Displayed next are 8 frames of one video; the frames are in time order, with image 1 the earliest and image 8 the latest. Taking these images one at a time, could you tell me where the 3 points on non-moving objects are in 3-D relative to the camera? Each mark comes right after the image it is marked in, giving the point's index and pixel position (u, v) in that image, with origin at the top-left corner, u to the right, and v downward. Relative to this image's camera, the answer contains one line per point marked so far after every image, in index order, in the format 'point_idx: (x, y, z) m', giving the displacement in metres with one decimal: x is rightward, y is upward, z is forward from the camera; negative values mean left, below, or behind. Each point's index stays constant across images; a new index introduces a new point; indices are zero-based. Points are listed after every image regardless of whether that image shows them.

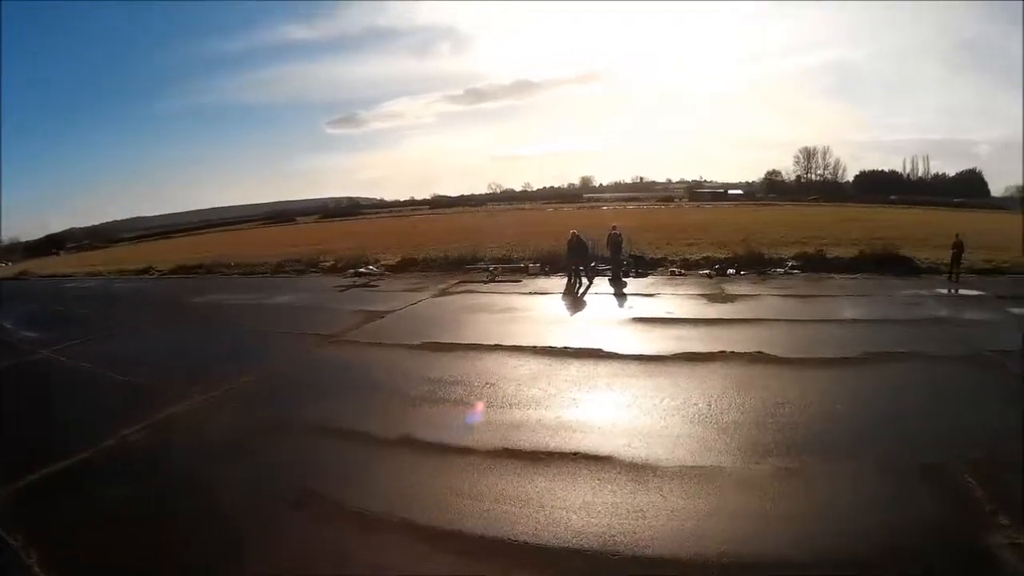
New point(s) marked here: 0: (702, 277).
0: (+4.8, +0.4, +17.4) m
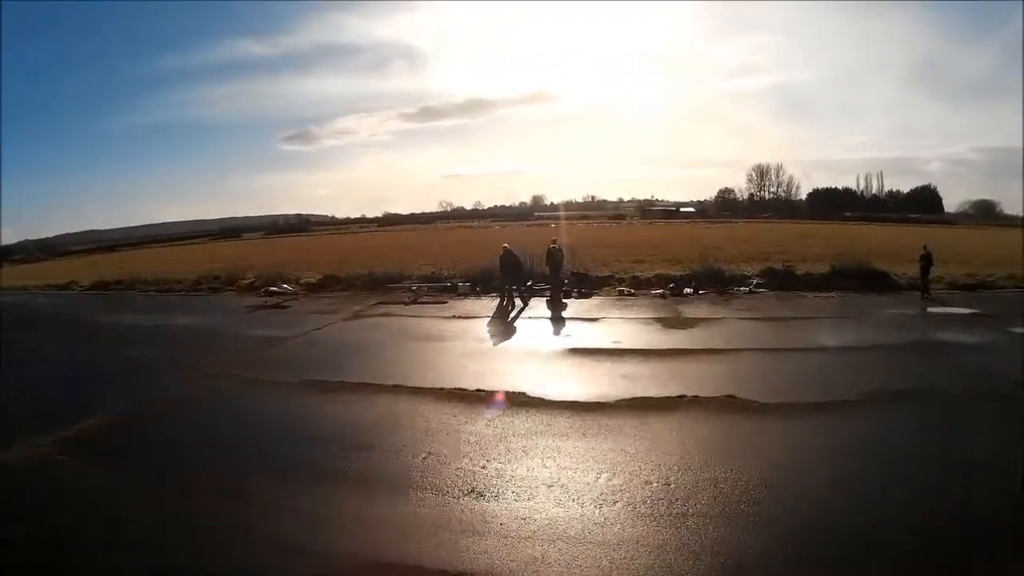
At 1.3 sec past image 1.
0: (+3.0, -0.1, +14.6) m
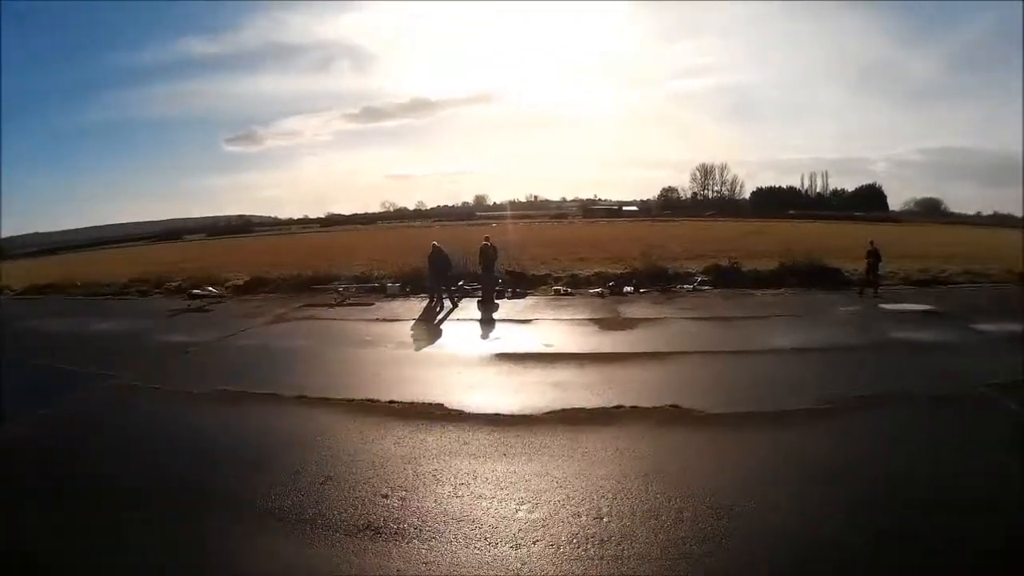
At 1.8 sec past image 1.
0: (+1.6, -0.1, +13.6) m
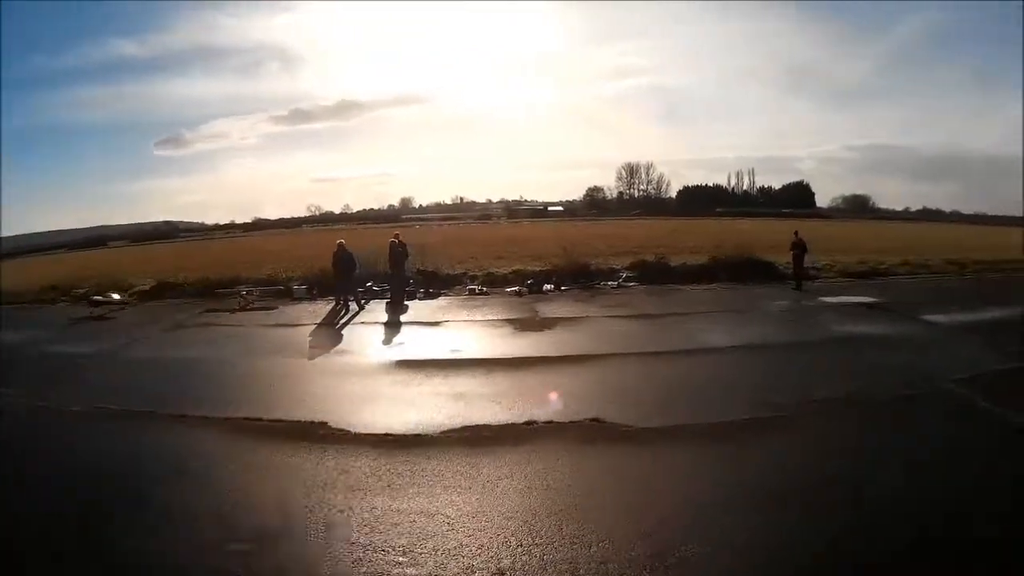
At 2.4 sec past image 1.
0: (-0.1, -0.1, +12.4) m
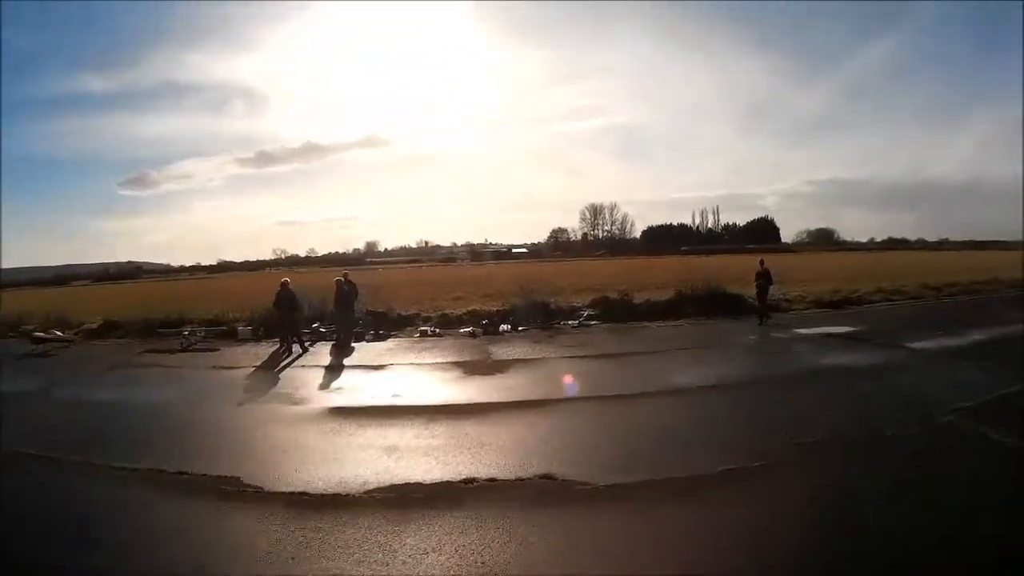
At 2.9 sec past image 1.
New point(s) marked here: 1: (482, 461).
0: (-0.9, -0.8, +11.6) m
1: (-0.3, -1.6, +6.3) m
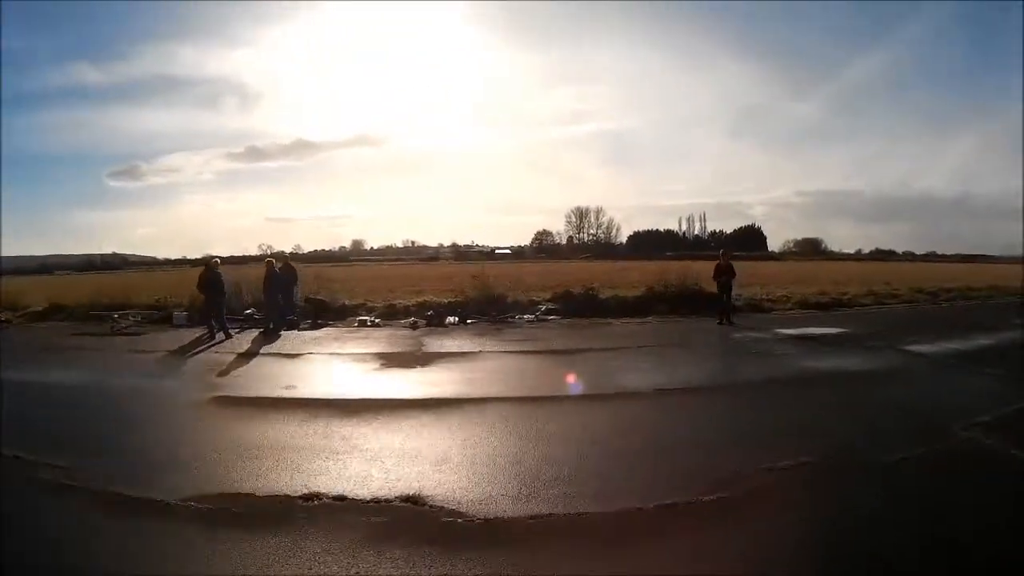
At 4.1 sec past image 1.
0: (-1.6, -0.5, +10.2) m
1: (-1.0, -1.3, +4.9) m
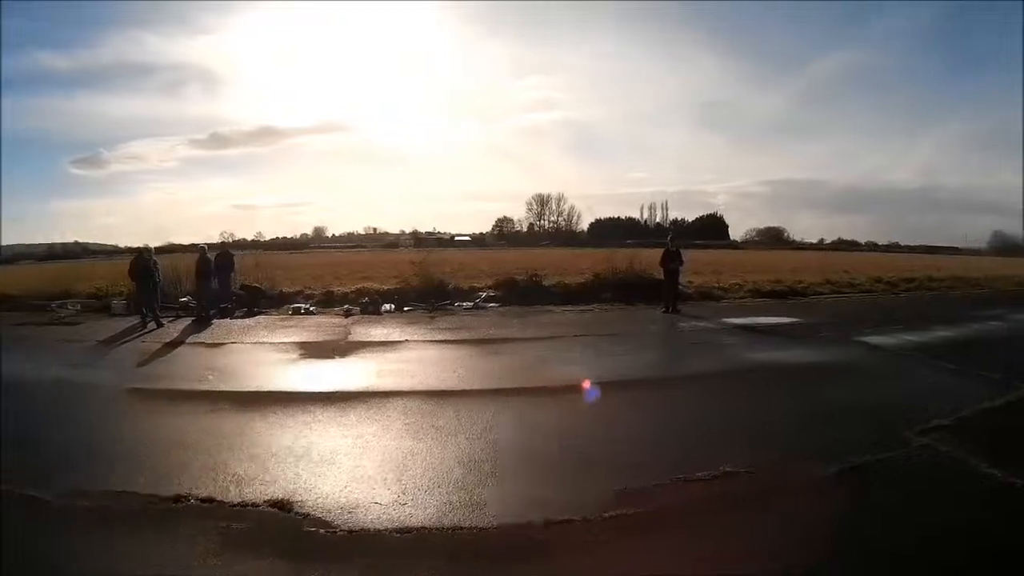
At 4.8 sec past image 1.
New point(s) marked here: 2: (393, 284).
0: (-2.4, -0.3, +9.6) m
1: (-1.6, -1.2, +4.4) m
2: (-1.9, +0.1, +11.7) m
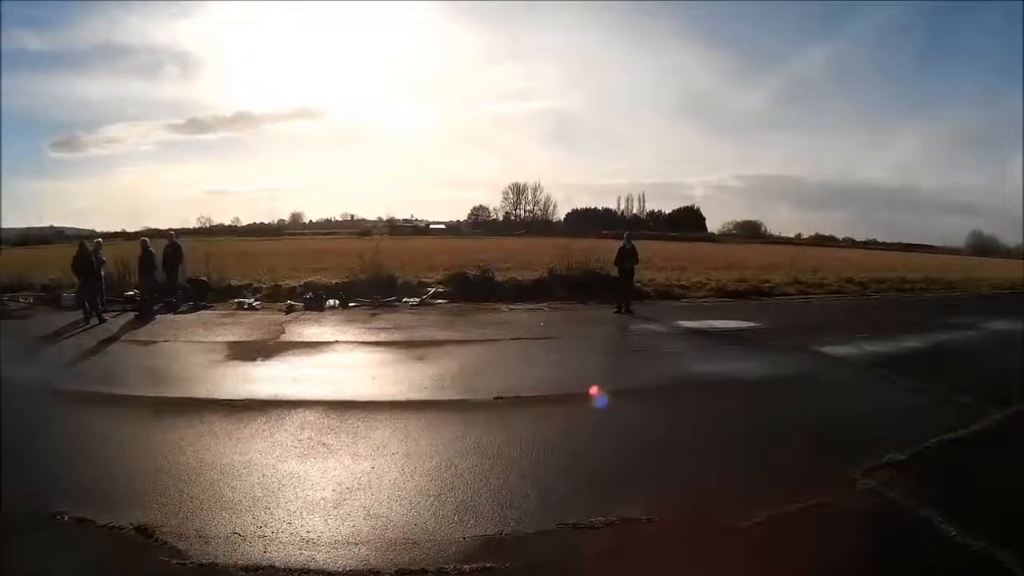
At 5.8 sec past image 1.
0: (-3.0, -0.2, +9.1) m
1: (-2.0, -1.2, +3.9) m
2: (-2.6, +0.2, +11.2) m
